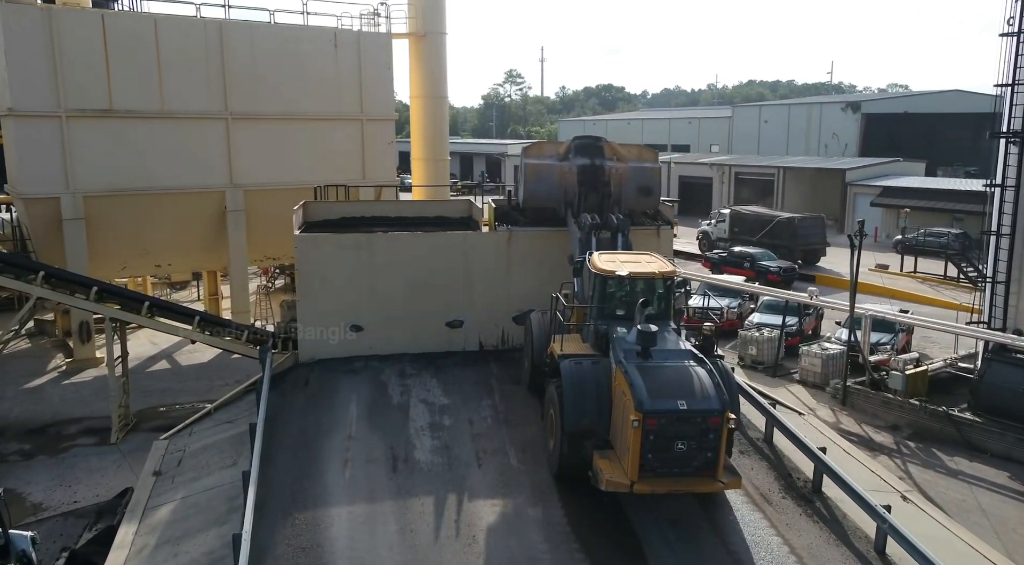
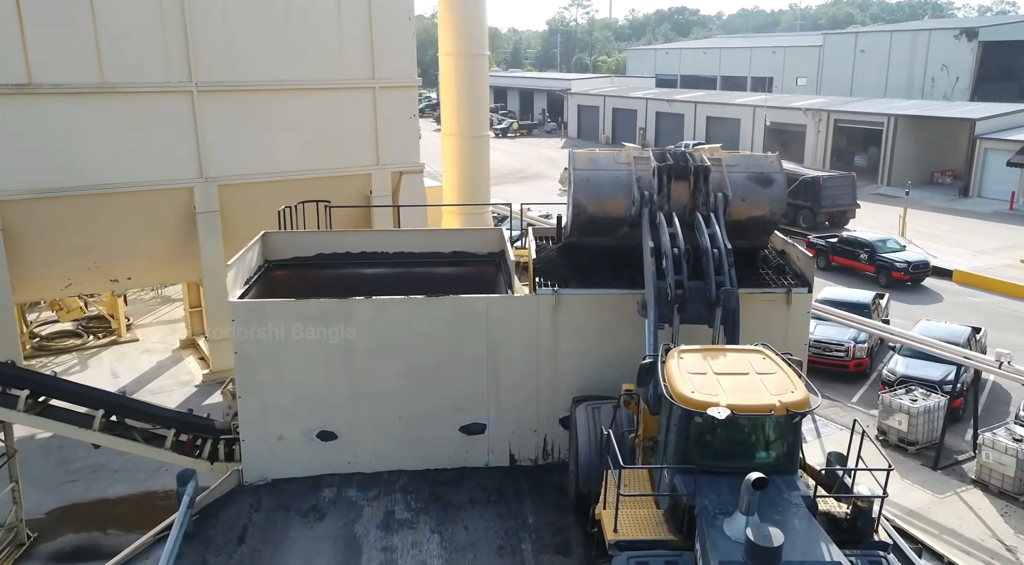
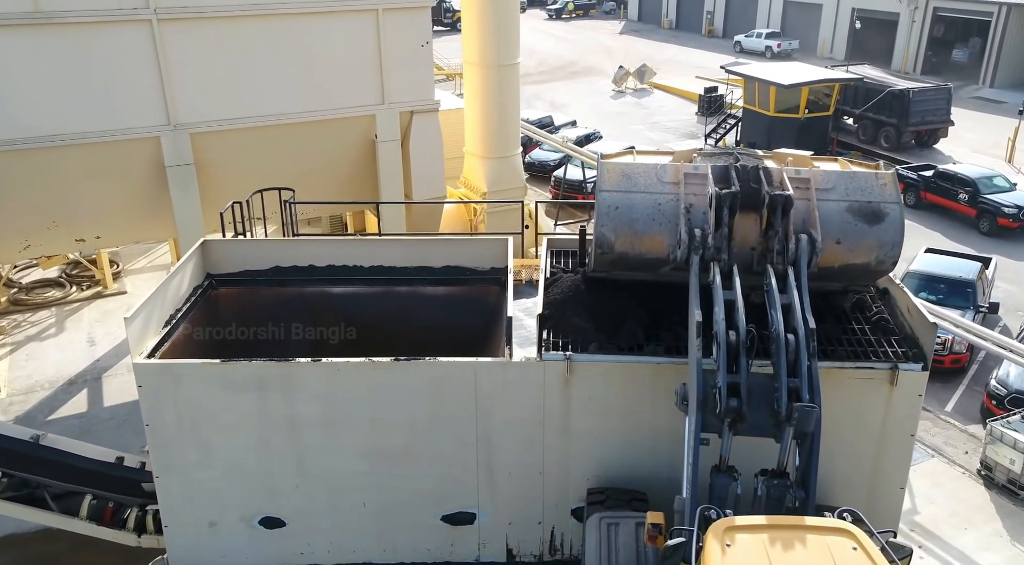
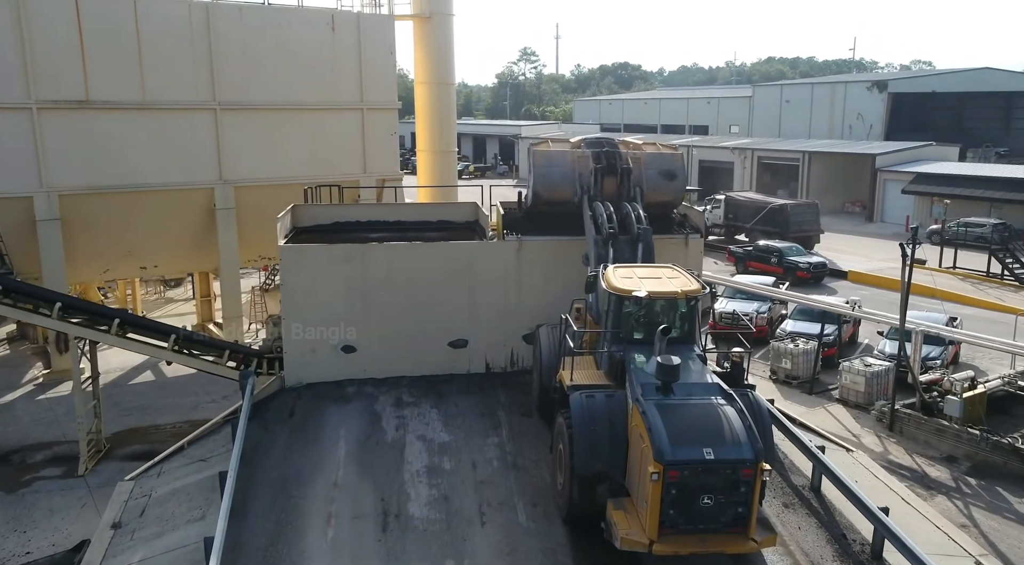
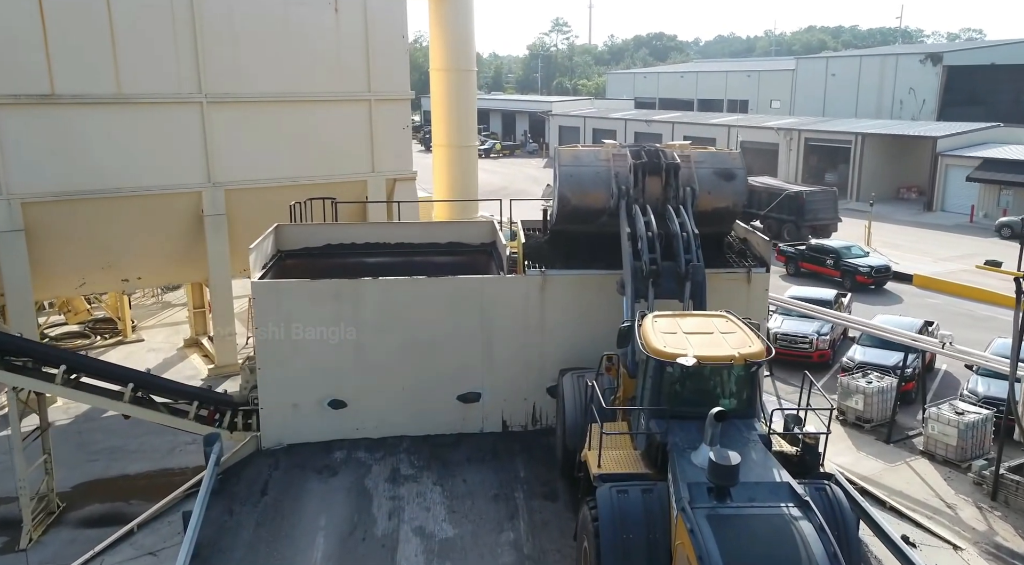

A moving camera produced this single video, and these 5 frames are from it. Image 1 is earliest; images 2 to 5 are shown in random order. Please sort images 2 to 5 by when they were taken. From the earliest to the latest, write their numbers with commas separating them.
4, 5, 2, 3
